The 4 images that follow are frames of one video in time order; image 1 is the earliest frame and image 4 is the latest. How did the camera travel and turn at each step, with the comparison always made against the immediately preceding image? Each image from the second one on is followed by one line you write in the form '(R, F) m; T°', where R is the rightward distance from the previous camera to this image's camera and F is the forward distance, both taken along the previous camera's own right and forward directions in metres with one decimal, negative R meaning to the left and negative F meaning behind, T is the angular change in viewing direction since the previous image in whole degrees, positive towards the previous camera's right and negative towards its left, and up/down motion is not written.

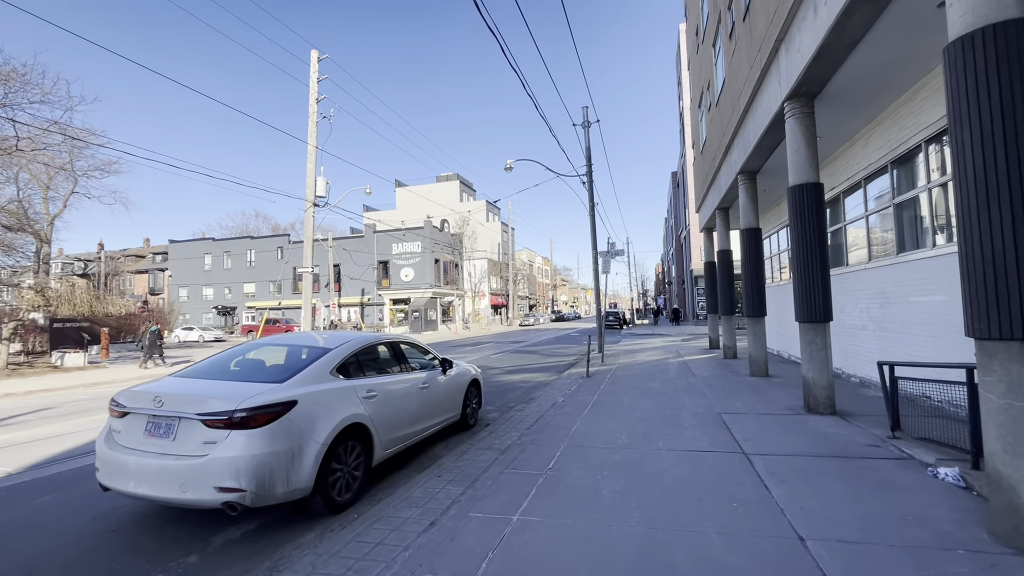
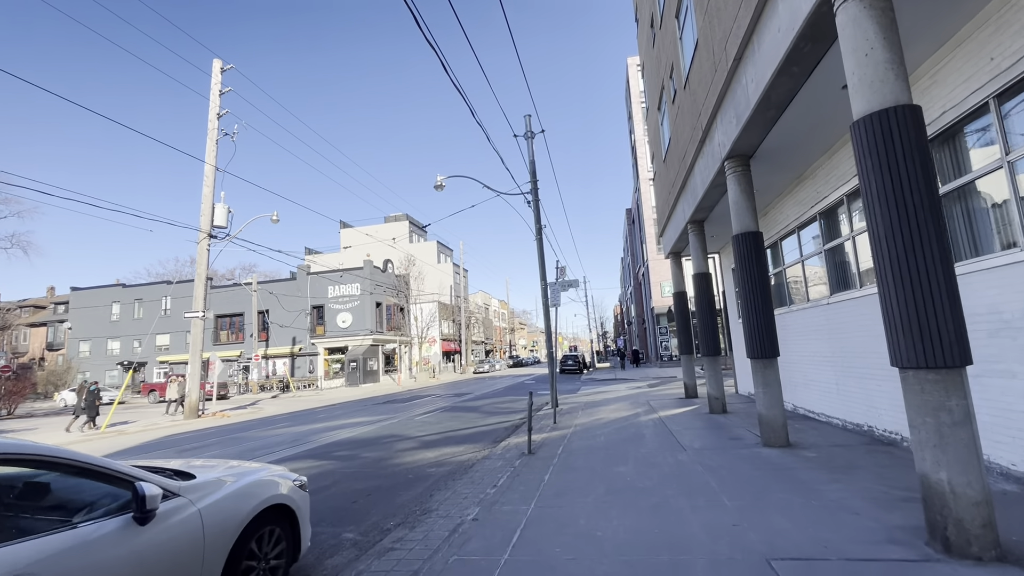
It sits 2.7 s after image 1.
(+1.0, +3.8) m; +5°
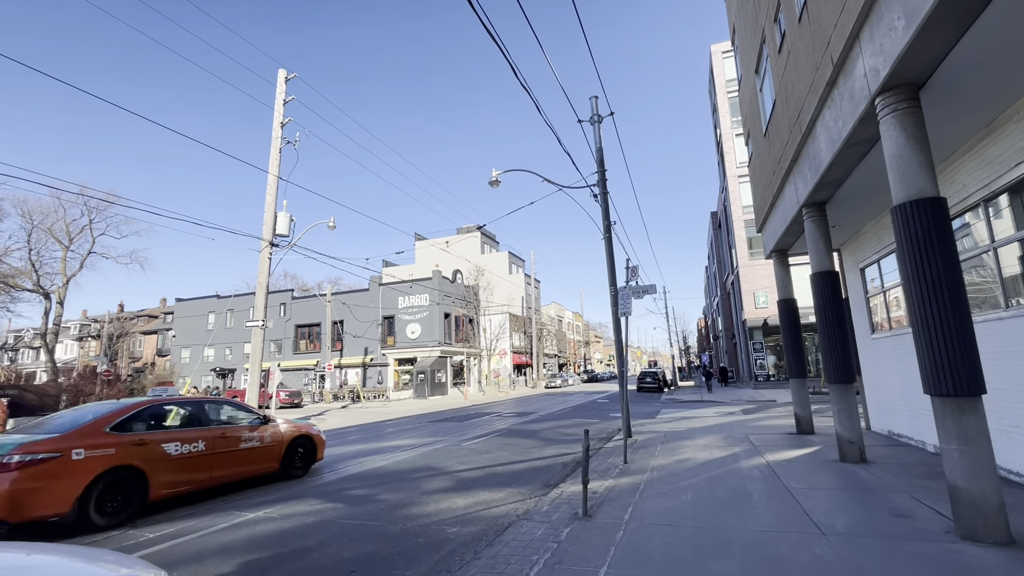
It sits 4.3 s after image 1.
(+0.4, +2.2) m; -9°
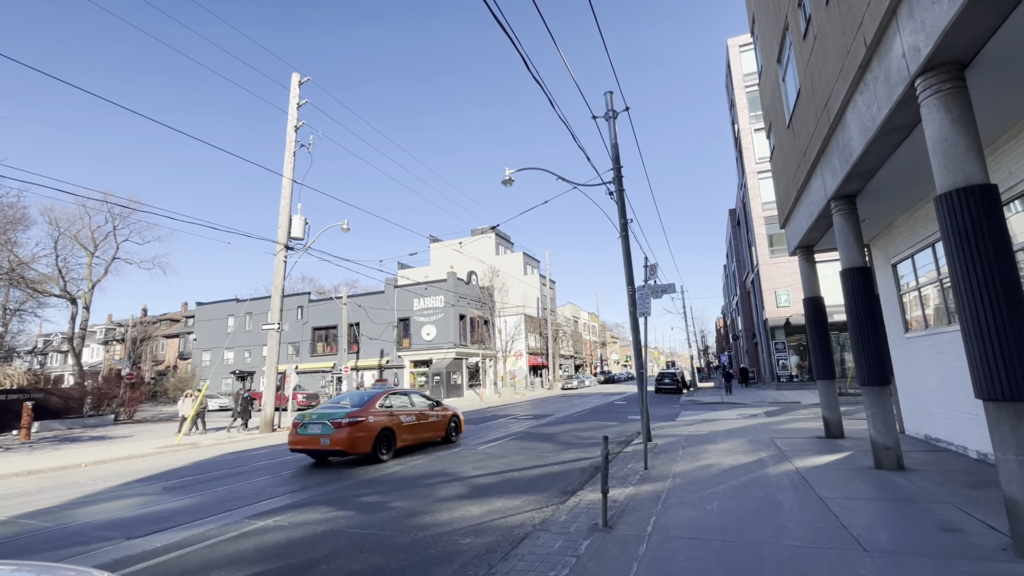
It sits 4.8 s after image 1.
(0.0, +0.3) m; -2°
